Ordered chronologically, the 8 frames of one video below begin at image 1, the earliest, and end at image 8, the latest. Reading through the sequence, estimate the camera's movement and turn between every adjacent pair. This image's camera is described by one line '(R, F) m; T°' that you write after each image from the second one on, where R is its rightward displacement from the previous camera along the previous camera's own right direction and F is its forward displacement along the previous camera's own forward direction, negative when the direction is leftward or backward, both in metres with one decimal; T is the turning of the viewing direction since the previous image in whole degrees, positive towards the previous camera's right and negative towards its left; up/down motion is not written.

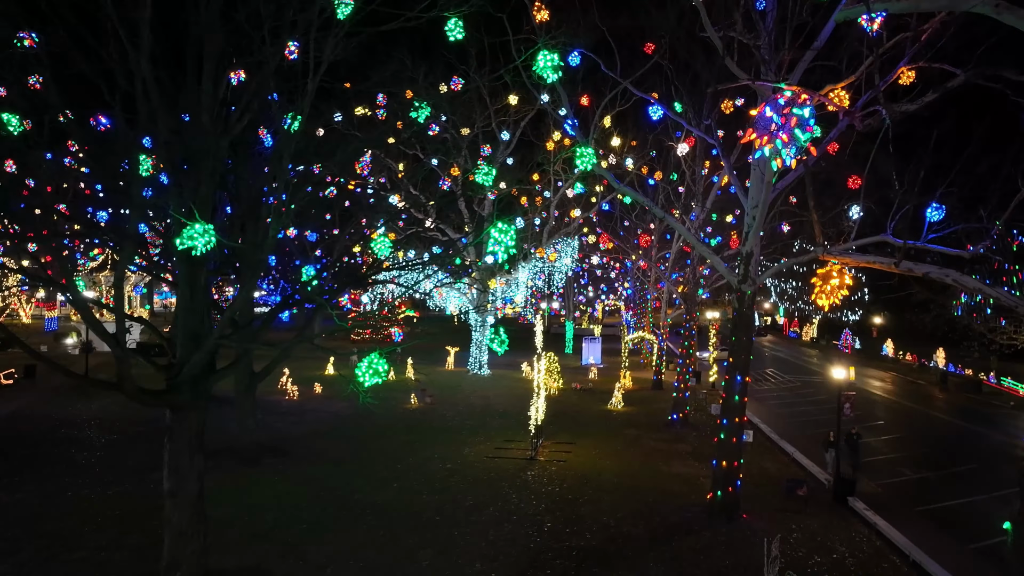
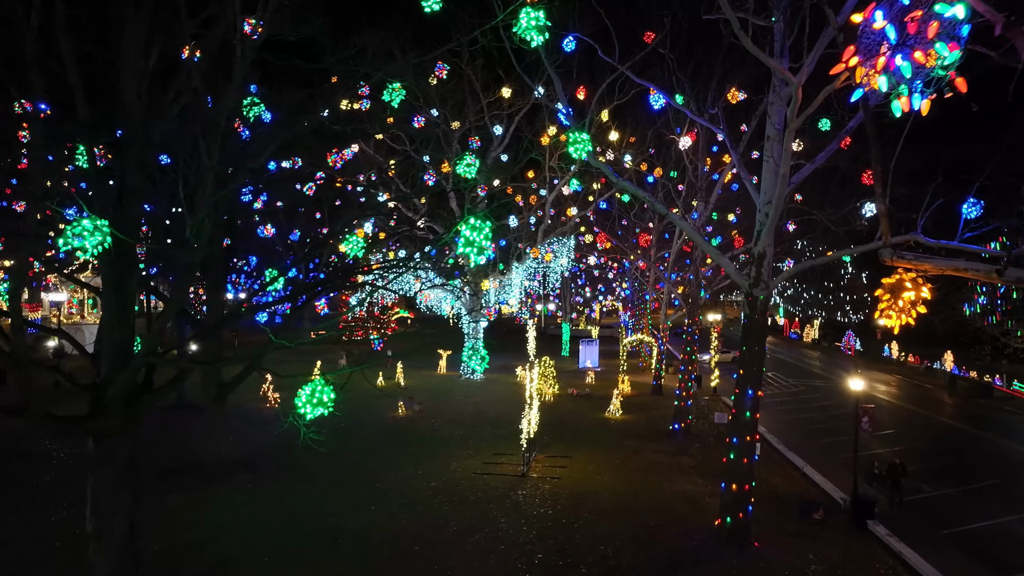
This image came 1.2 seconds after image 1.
(+0.1, +0.9) m; 0°
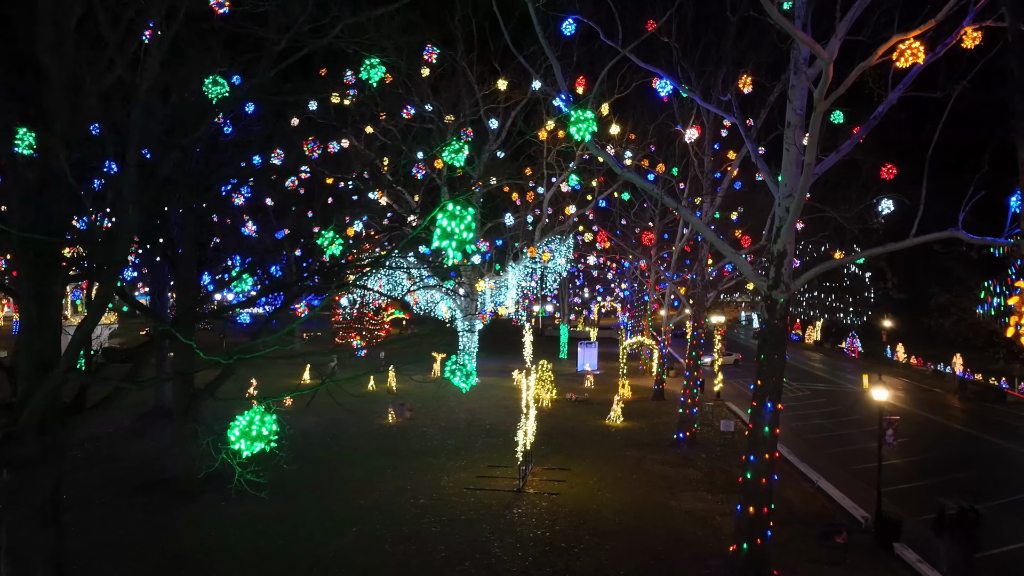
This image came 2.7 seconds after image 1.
(0.0, +0.8) m; 0°
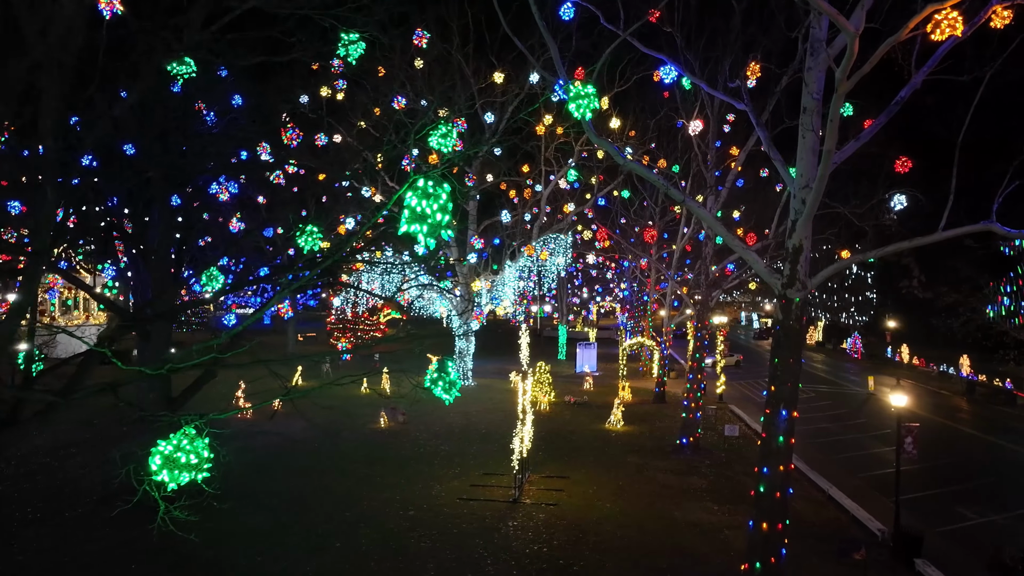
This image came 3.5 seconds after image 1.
(0.0, +0.6) m; 0°
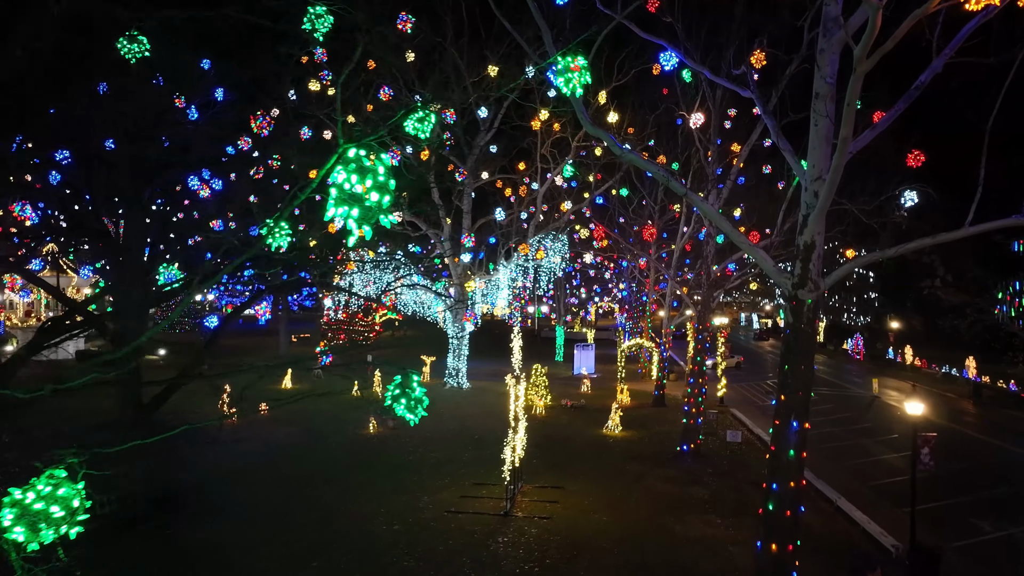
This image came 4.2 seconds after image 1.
(+0.1, +0.6) m; 0°
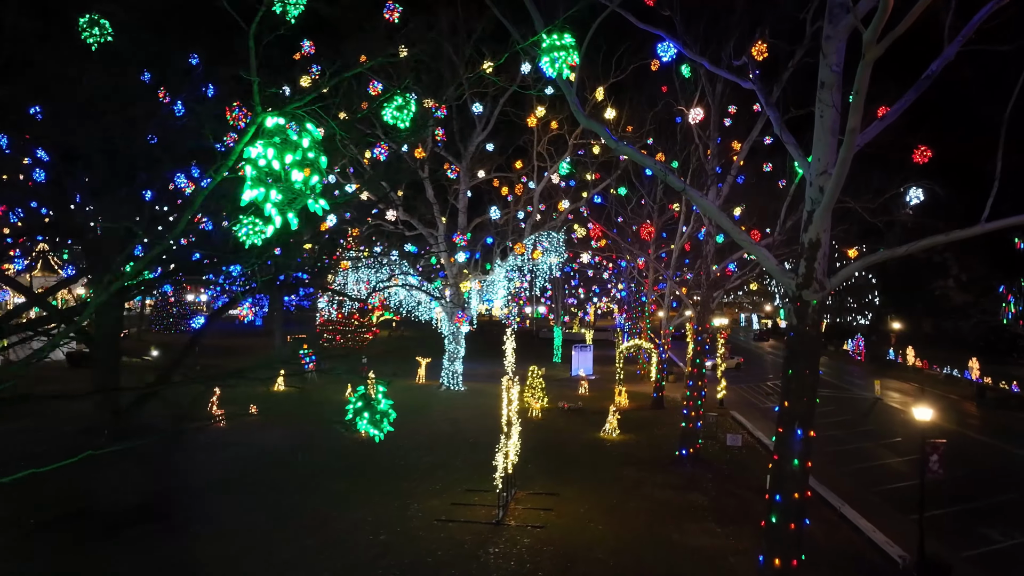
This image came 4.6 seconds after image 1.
(+0.1, +0.4) m; 0°
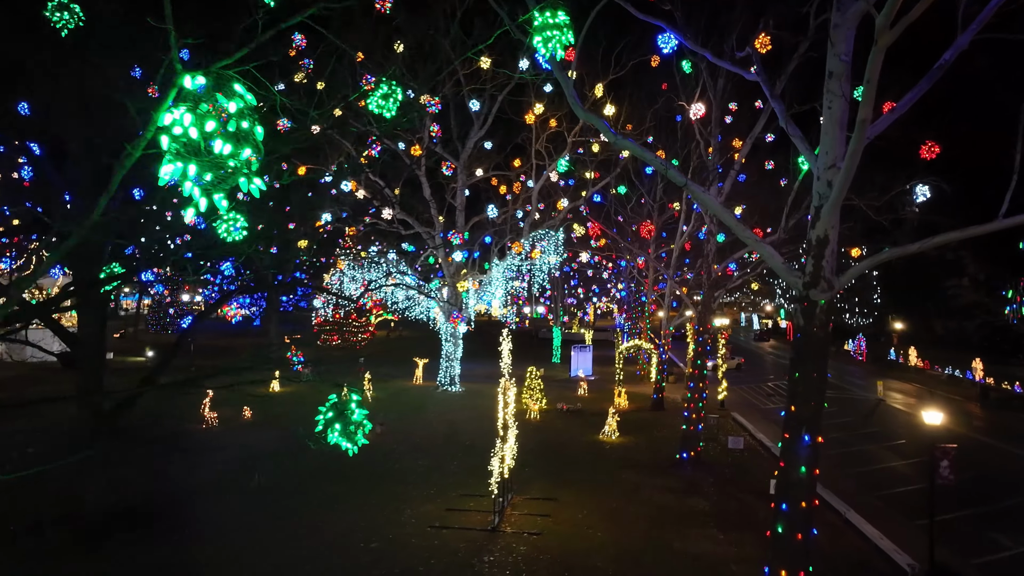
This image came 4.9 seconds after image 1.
(+0.1, +0.3) m; 0°
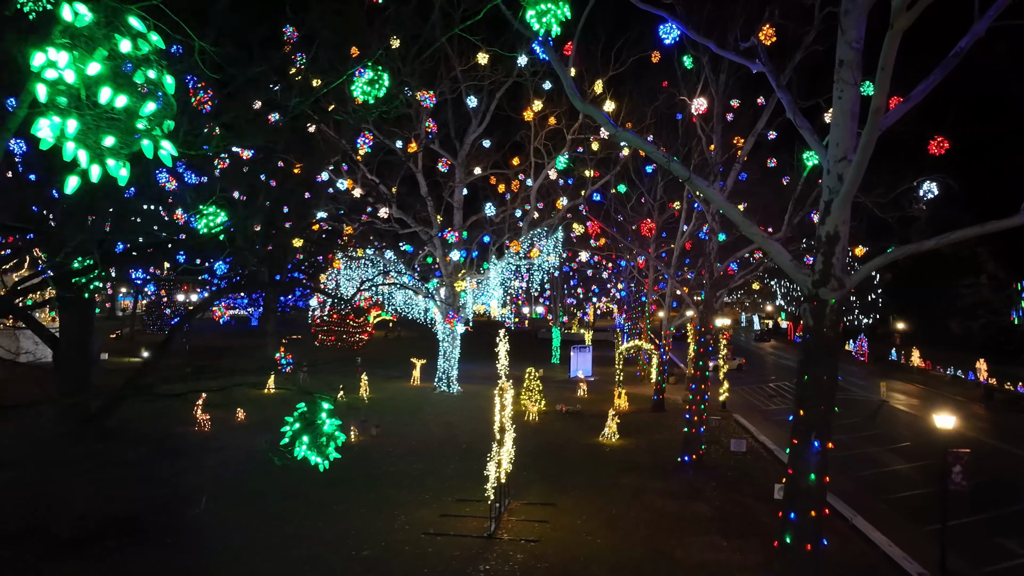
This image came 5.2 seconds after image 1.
(0.0, +0.3) m; 0°
